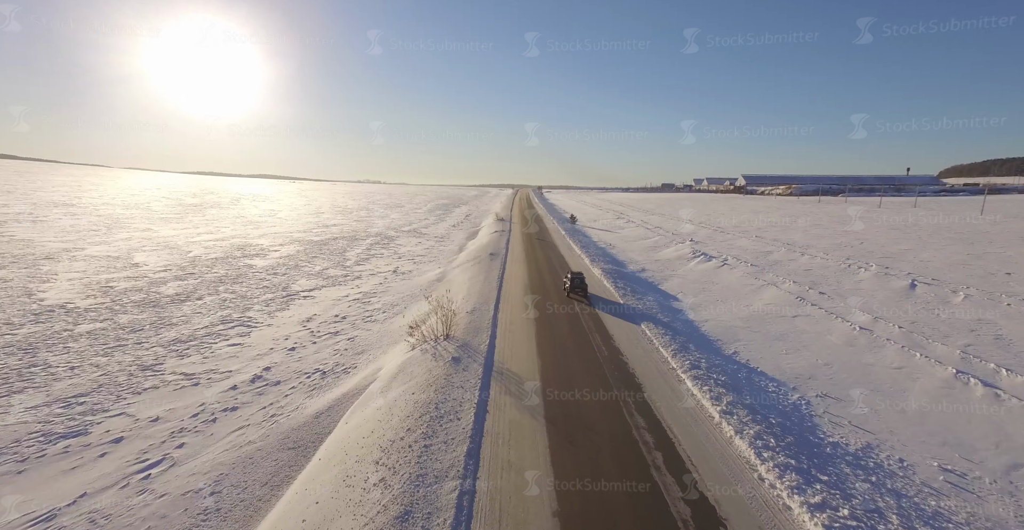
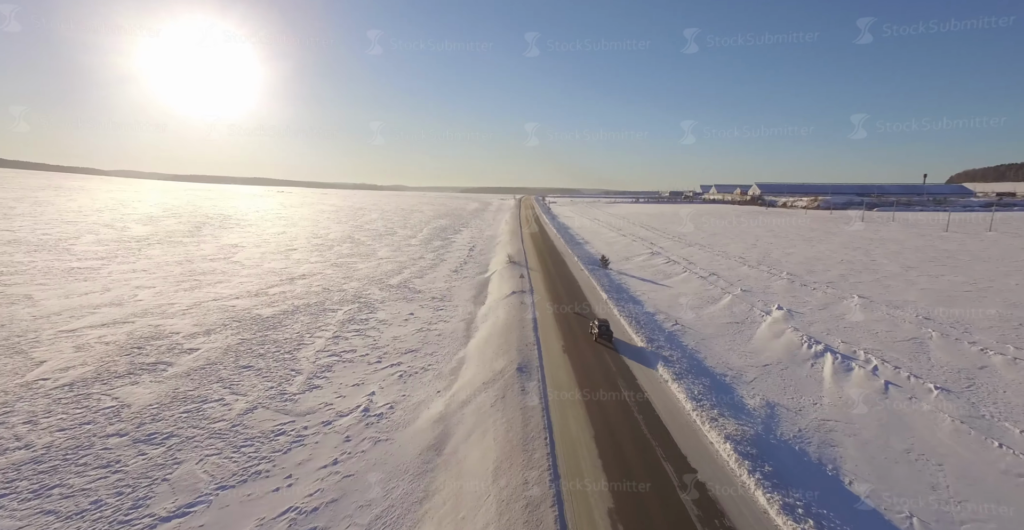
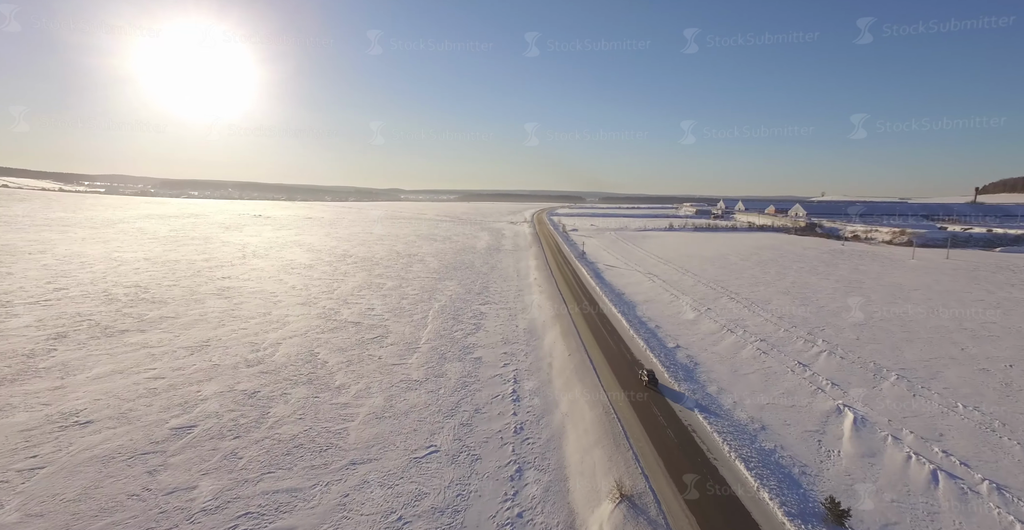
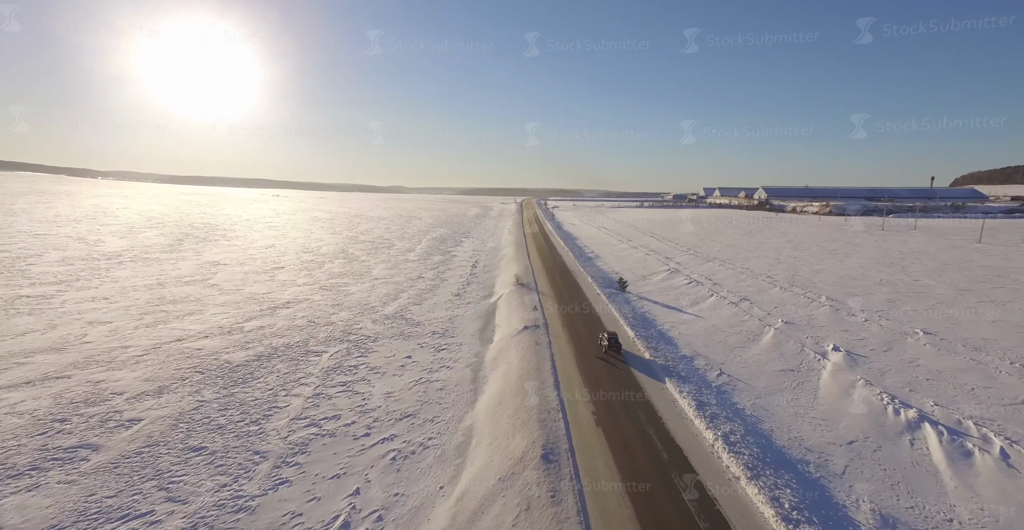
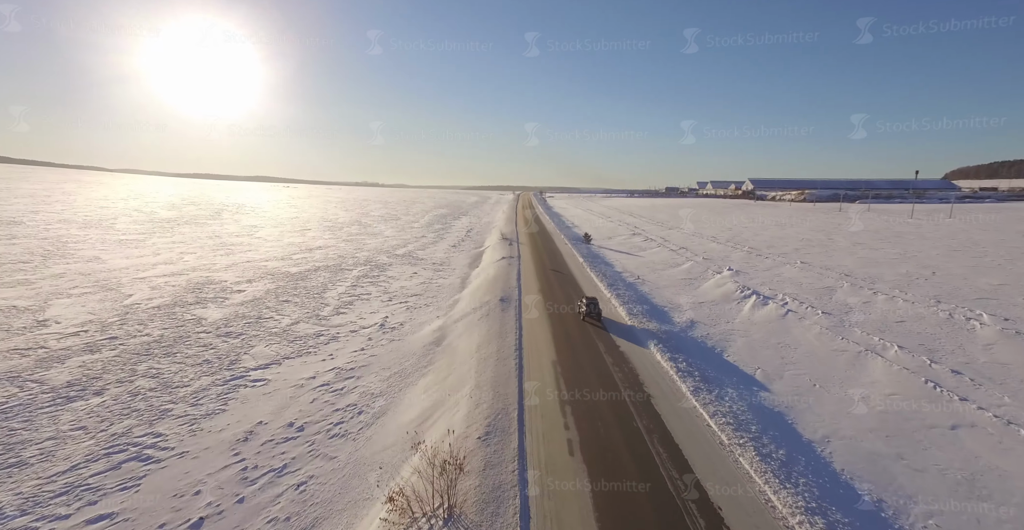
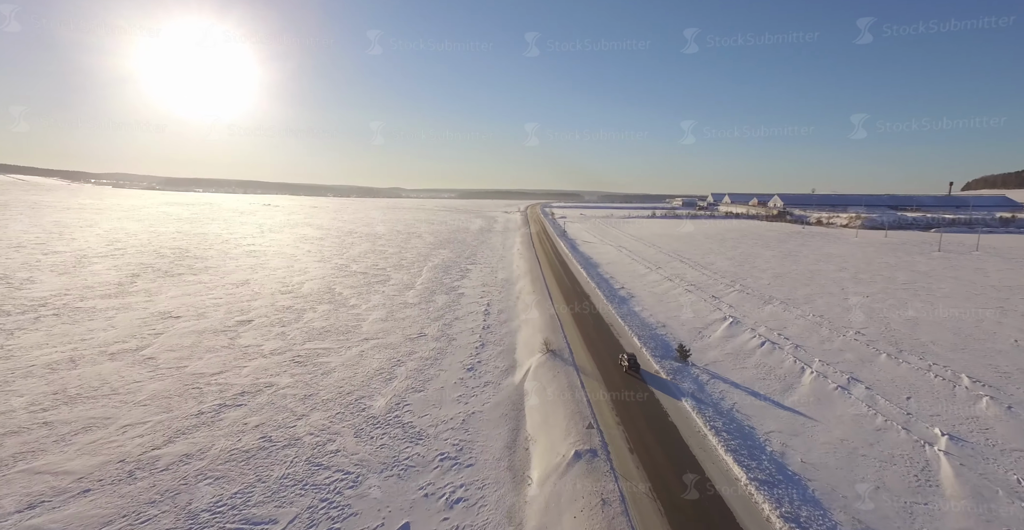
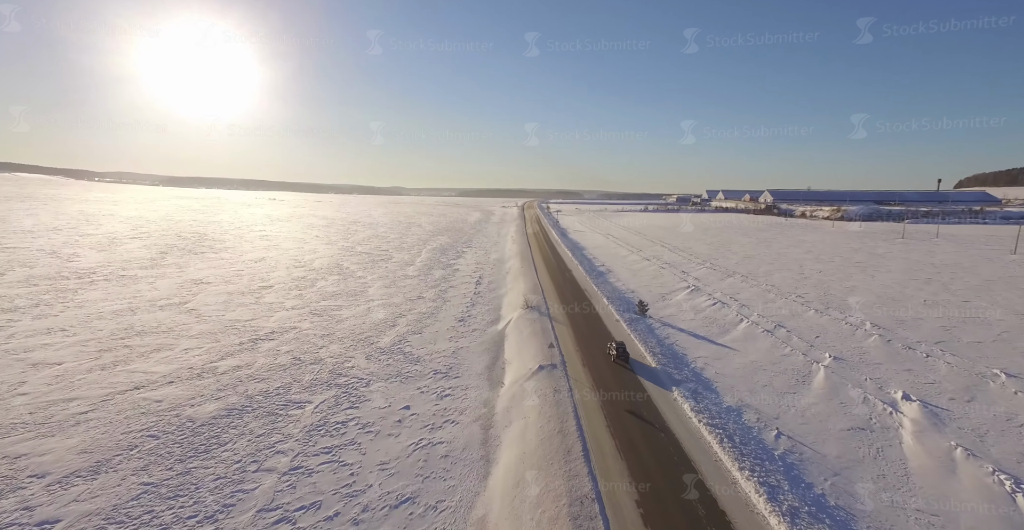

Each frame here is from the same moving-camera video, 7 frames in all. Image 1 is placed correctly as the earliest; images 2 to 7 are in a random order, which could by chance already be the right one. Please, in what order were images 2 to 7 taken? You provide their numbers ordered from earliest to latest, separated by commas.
5, 2, 4, 7, 6, 3
